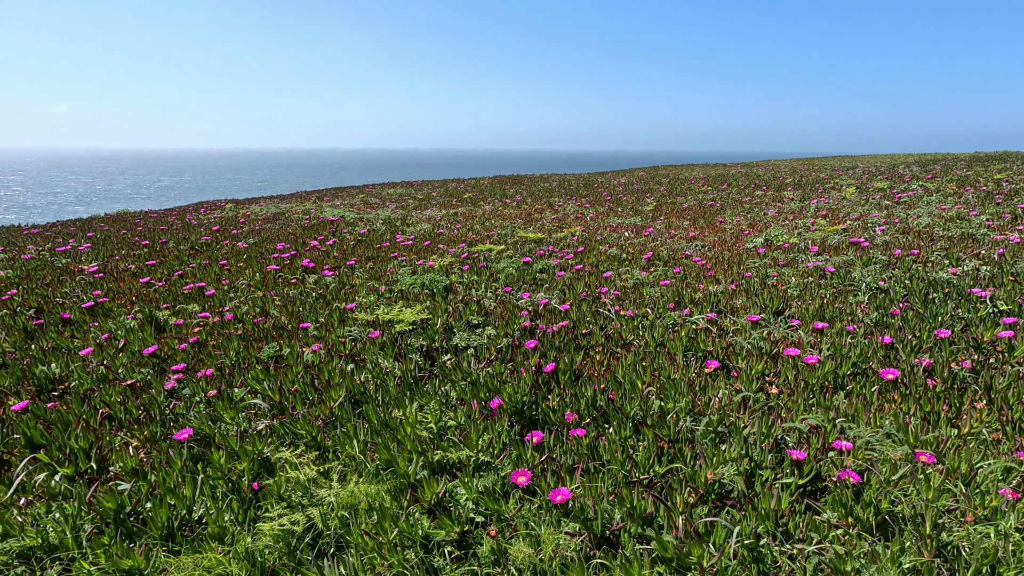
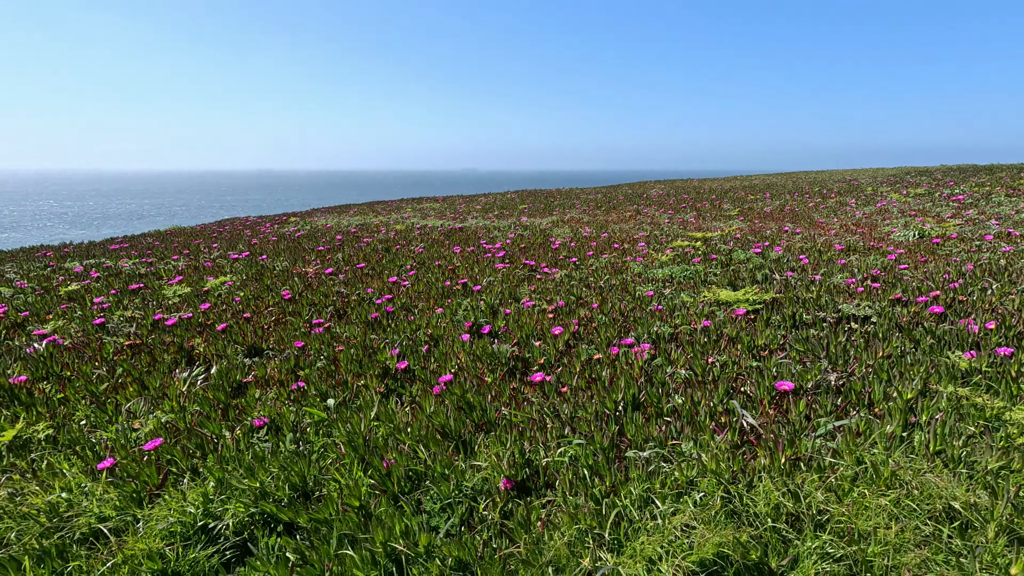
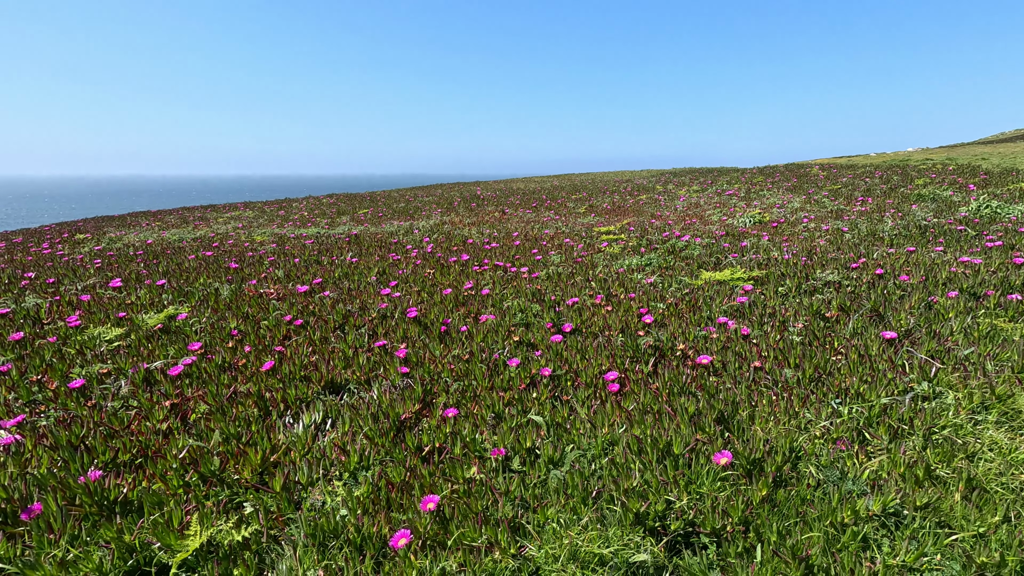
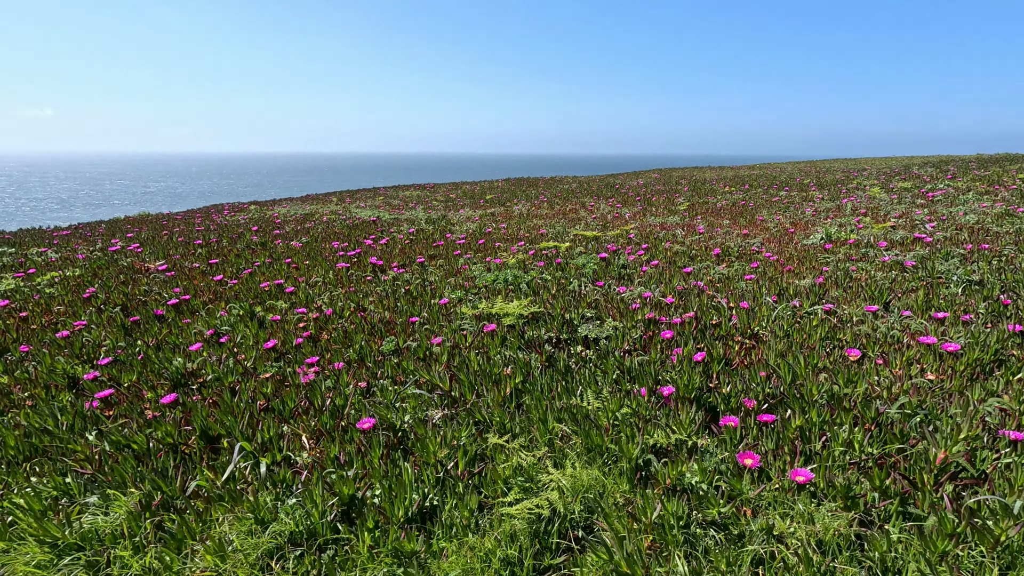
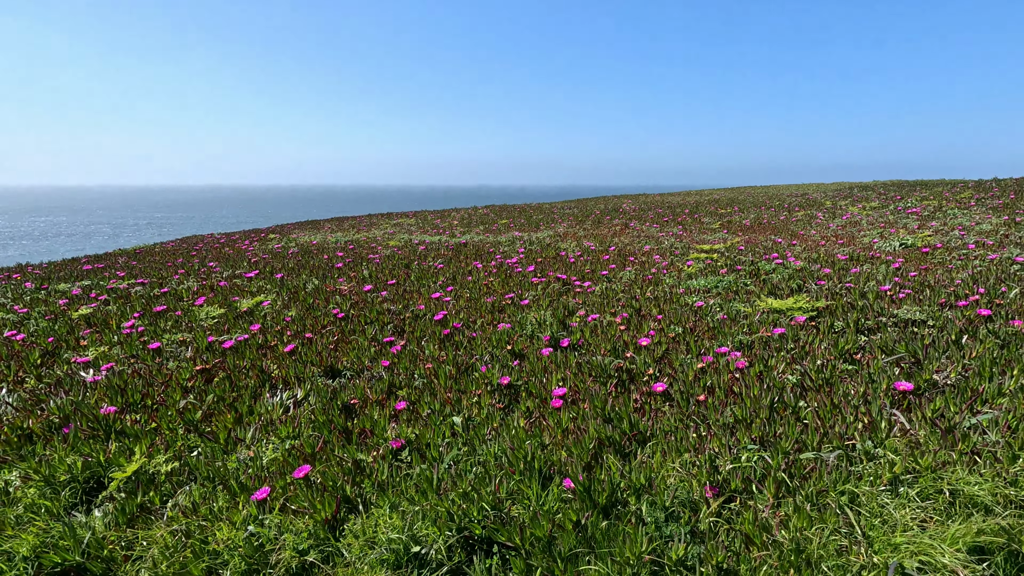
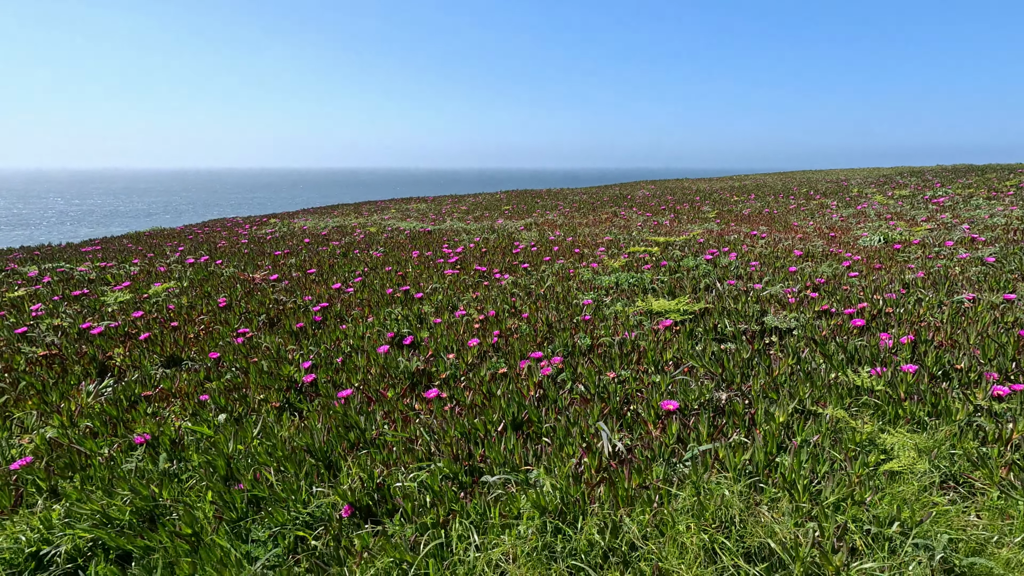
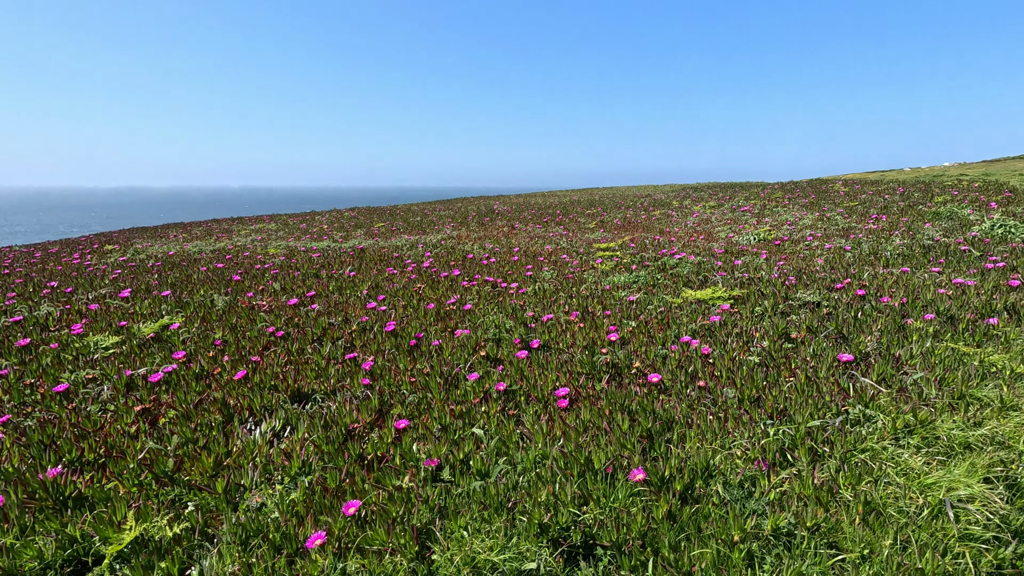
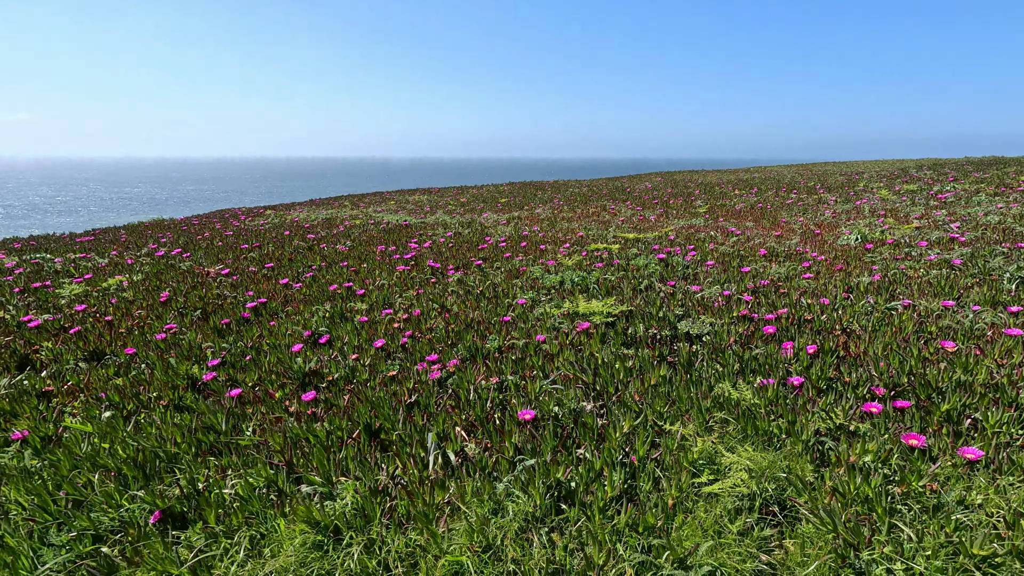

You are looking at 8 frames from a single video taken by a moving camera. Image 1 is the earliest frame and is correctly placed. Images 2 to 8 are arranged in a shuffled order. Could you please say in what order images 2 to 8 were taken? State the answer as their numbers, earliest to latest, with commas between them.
4, 8, 6, 2, 5, 7, 3
